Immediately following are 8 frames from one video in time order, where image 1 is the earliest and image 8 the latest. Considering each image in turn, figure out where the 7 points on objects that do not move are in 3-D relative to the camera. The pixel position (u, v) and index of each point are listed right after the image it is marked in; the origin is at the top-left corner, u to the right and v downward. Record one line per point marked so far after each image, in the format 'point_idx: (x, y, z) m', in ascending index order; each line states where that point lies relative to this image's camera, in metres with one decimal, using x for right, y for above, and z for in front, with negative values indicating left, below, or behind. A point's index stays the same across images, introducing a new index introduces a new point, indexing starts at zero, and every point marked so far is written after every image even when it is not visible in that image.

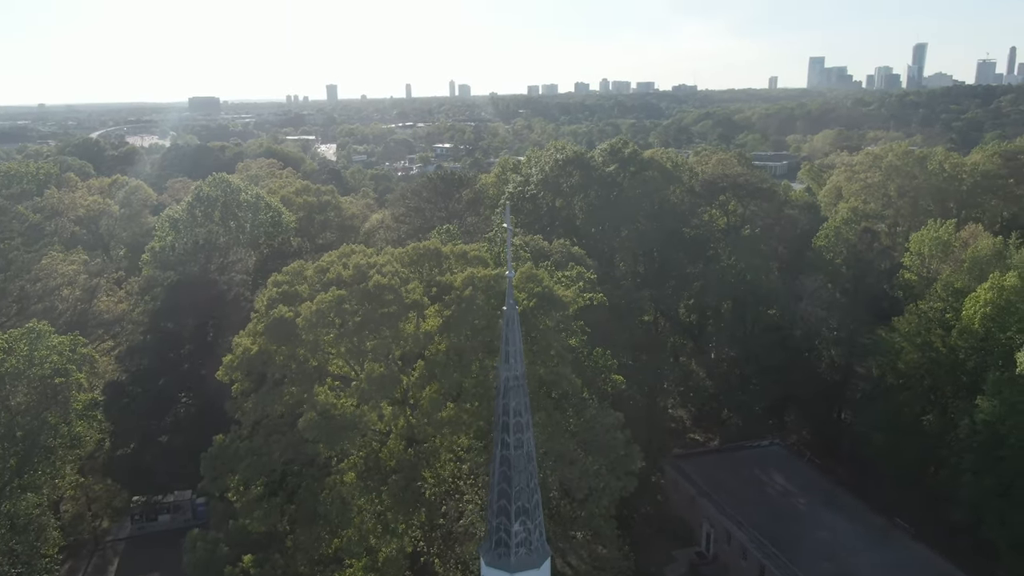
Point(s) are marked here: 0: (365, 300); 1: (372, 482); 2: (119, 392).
0: (-2.7, -0.2, +14.6) m
1: (-2.5, -3.5, +14.2) m
2: (-9.8, -2.5, +19.6) m
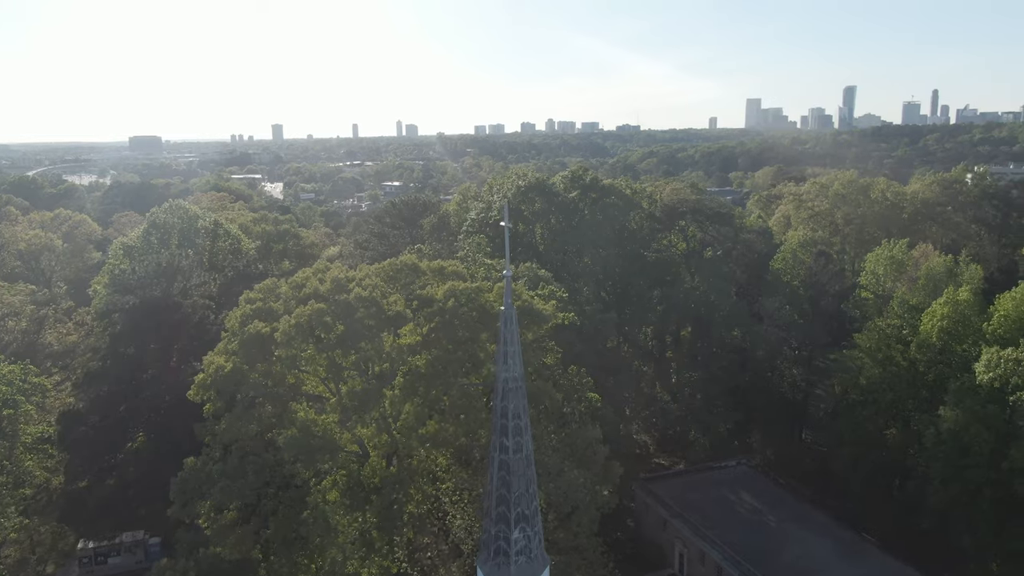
0: (-3.0, -0.4, +14.3) m
1: (-2.7, -3.7, +13.7) m
2: (-10.4, -3.1, +18.6) m
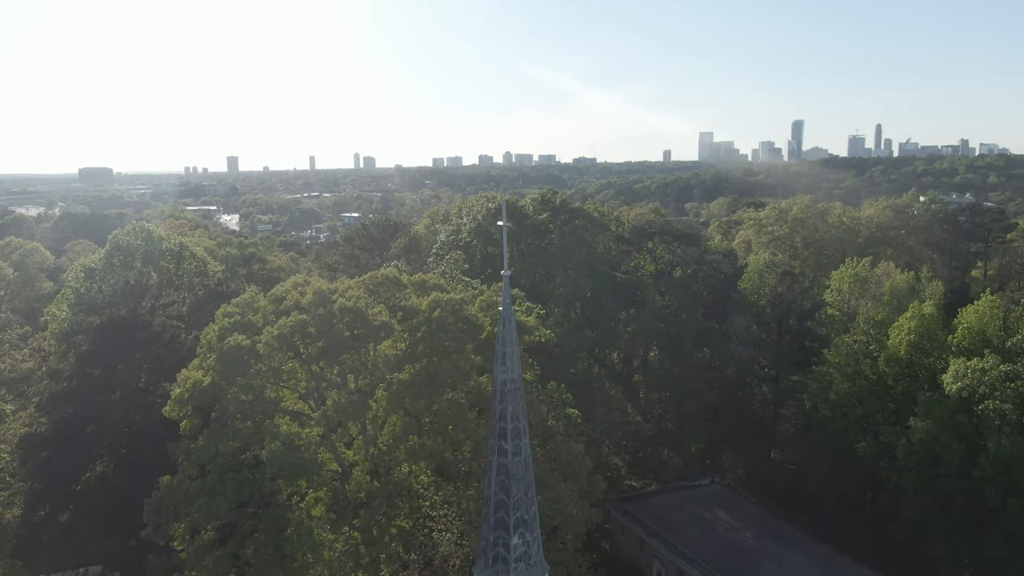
0: (-3.2, -0.6, +14.0) m
1: (-2.9, -3.9, +13.3) m
2: (-10.8, -3.5, +17.8) m
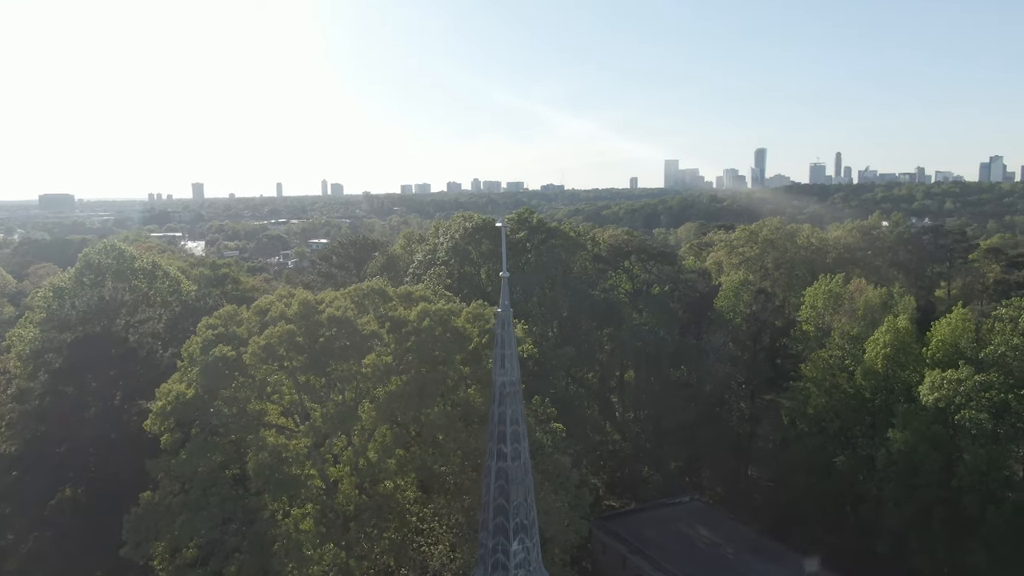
0: (-3.4, -0.8, +13.8) m
1: (-3.0, -4.0, +13.0) m
2: (-11.1, -3.9, +17.2) m
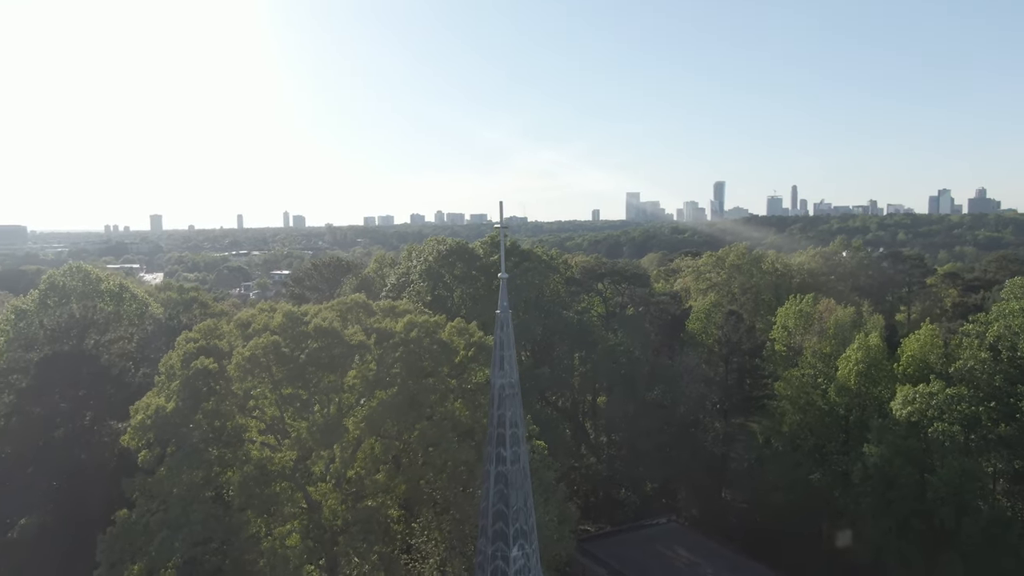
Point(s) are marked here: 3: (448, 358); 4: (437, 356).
0: (-3.6, -1.0, +13.5) m
1: (-3.2, -4.2, +12.6) m
2: (-11.5, -4.2, +16.4) m
3: (-1.2, -1.3, +14.5) m
4: (-1.3, -1.2, +14.1) m
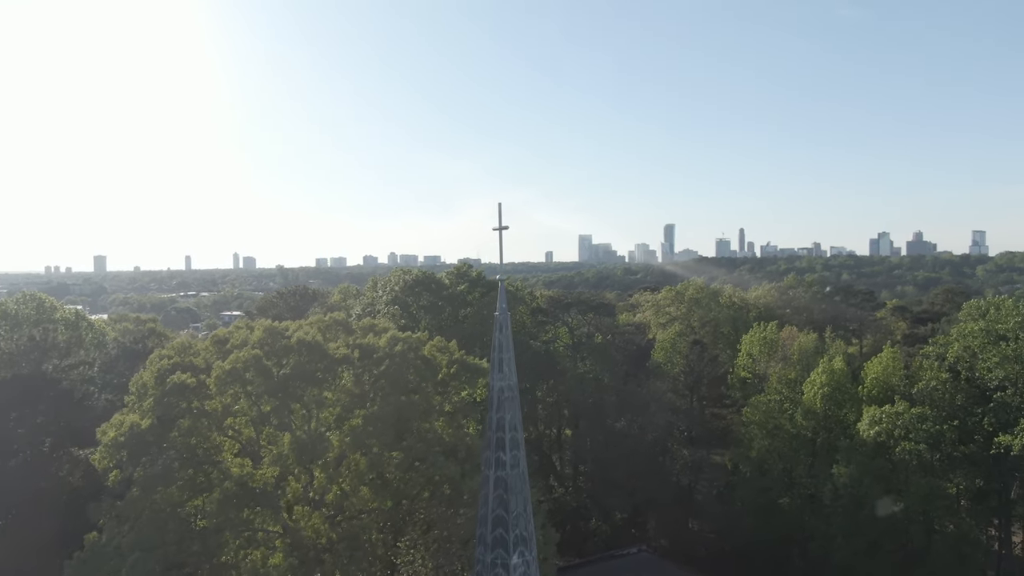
0: (-3.8, -1.2, +13.2) m
1: (-3.3, -4.3, +12.1) m
2: (-11.8, -4.6, +15.4) m
3: (-1.5, -1.6, +14.3) m
4: (-1.6, -1.5, +13.9) m
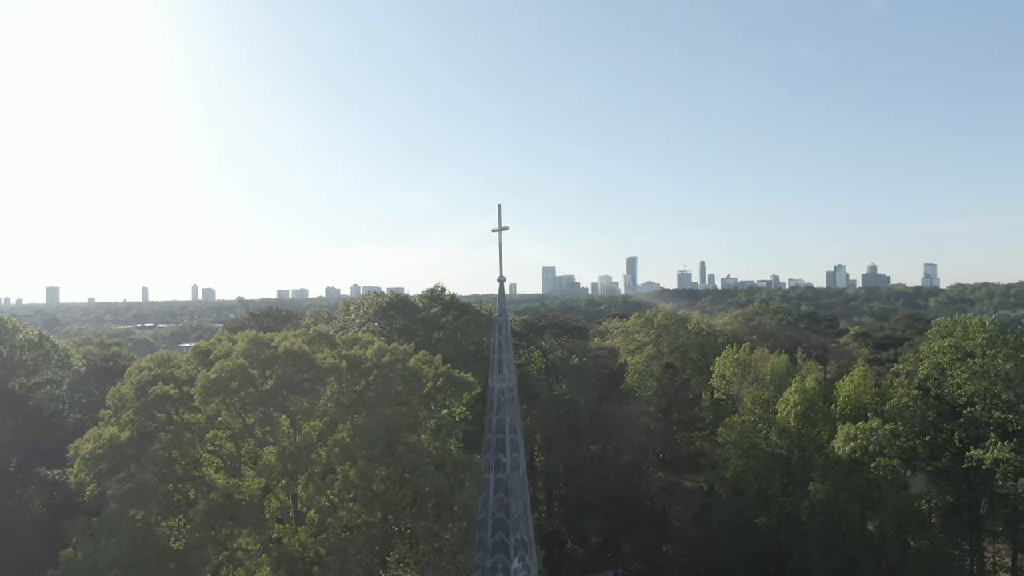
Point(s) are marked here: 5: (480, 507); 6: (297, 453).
0: (-4.0, -1.4, +13.0) m
1: (-3.5, -4.4, +11.8) m
2: (-12.1, -4.9, +14.7) m
3: (-1.7, -1.8, +14.2) m
4: (-1.8, -1.7, +13.7) m
5: (-0.4, -2.7, +9.6) m
6: (-3.4, -2.6, +12.3) m
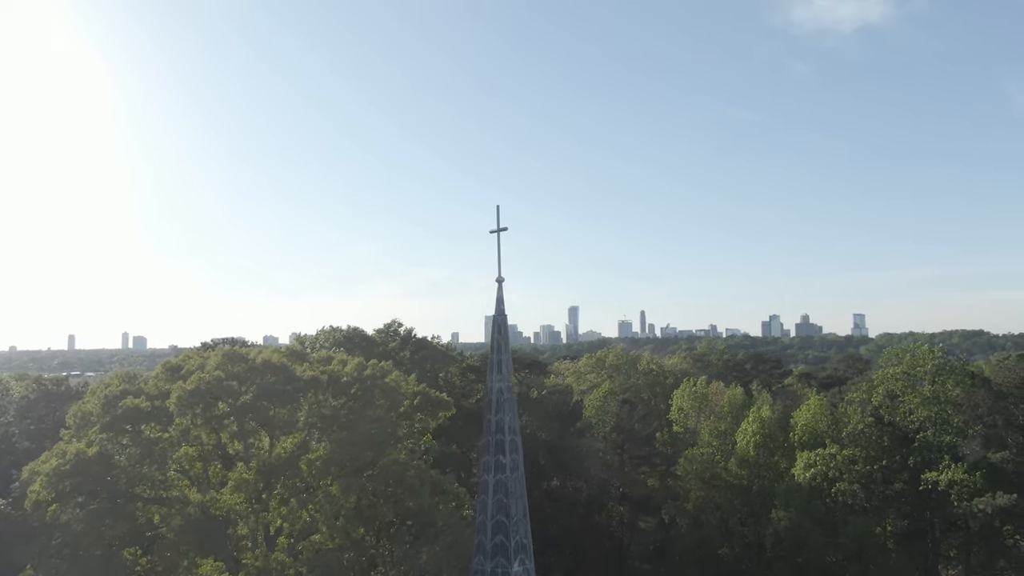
0: (-4.3, -1.5, +12.6) m
1: (-3.6, -4.5, +11.2) m
2: (-12.5, -5.1, +13.4) m
3: (-2.1, -2.1, +13.9) m
4: (-2.1, -1.9, +13.4) m
5: (-0.4, -2.7, +9.4) m
6: (-3.6, -2.7, +11.8) m
